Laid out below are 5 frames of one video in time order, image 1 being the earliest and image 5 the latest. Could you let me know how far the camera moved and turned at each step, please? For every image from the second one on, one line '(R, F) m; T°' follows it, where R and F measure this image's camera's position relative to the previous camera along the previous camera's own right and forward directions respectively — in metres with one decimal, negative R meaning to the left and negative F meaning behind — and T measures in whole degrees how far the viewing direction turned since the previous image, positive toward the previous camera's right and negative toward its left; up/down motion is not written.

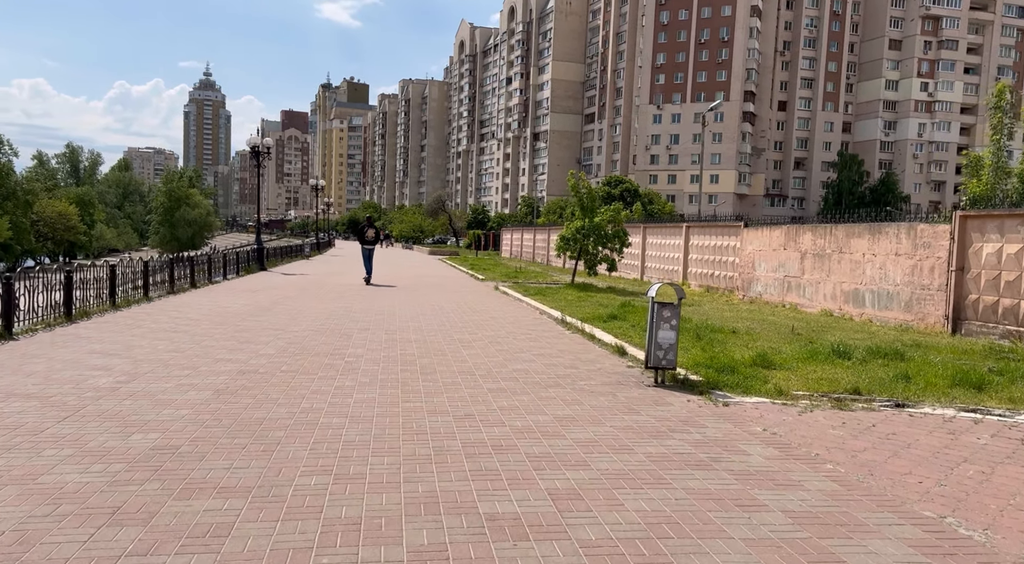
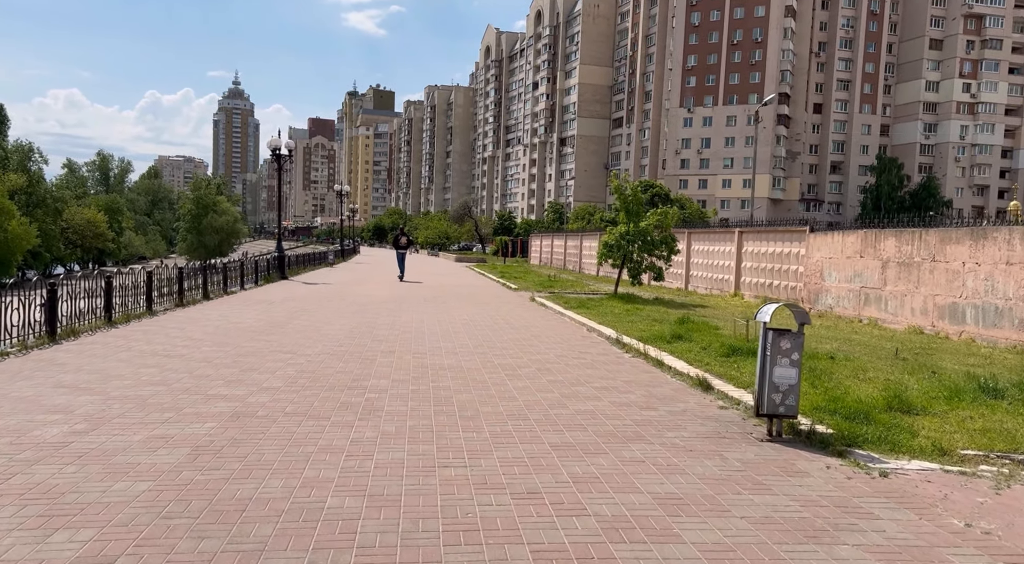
(-0.3, +1.6) m; -2°
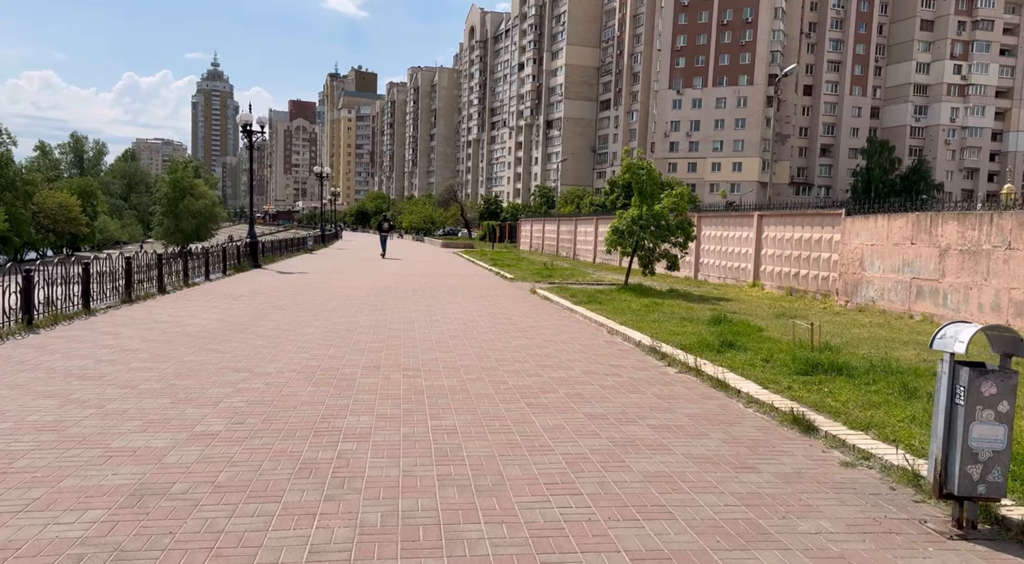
(-0.3, +2.0) m; +1°
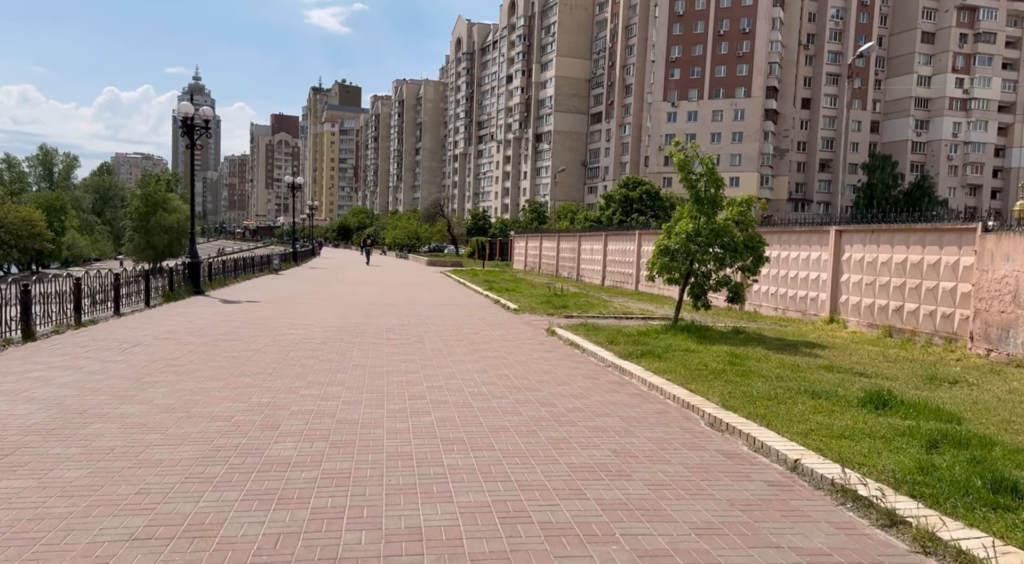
(-0.4, +4.2) m; +1°
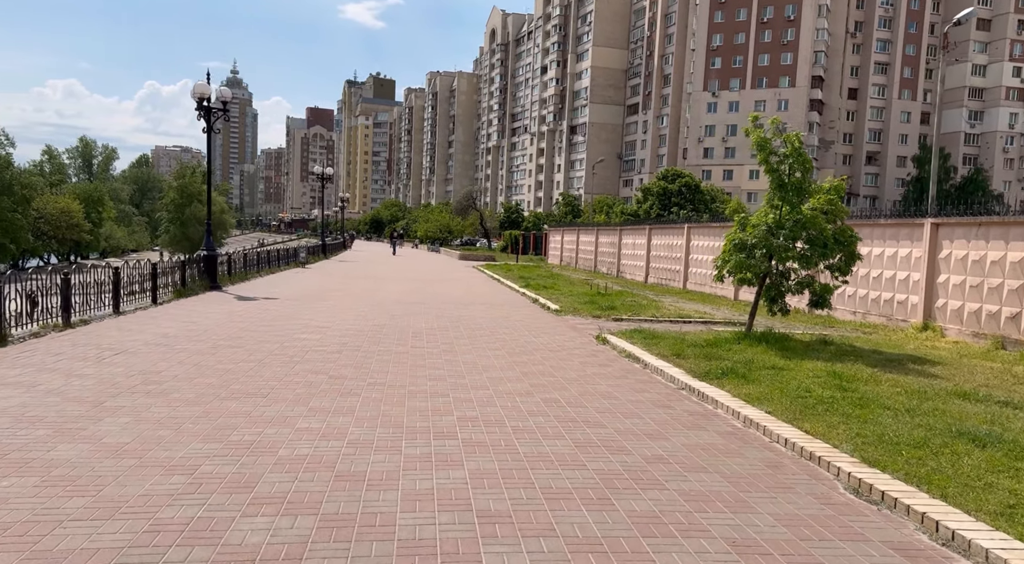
(-0.2, +1.7) m; -3°
